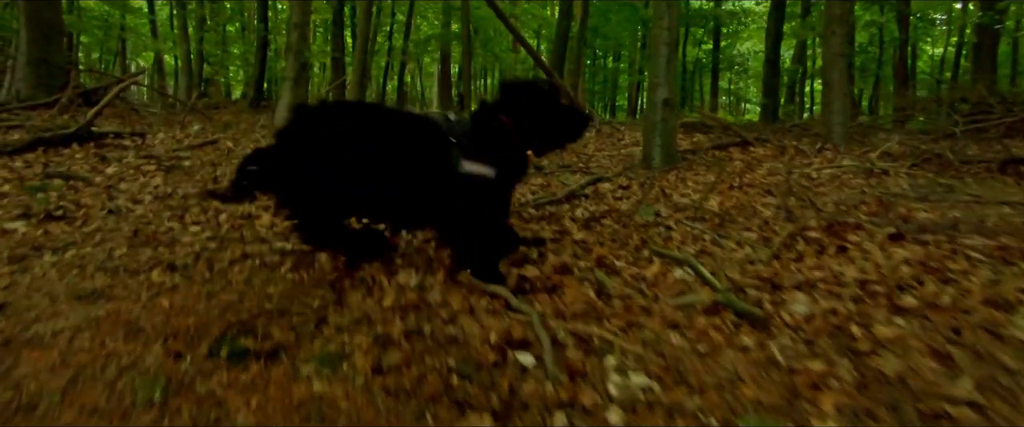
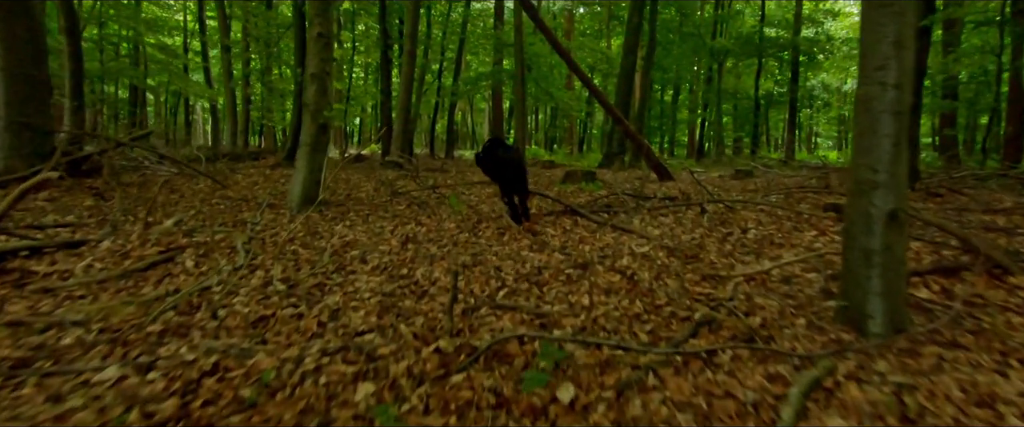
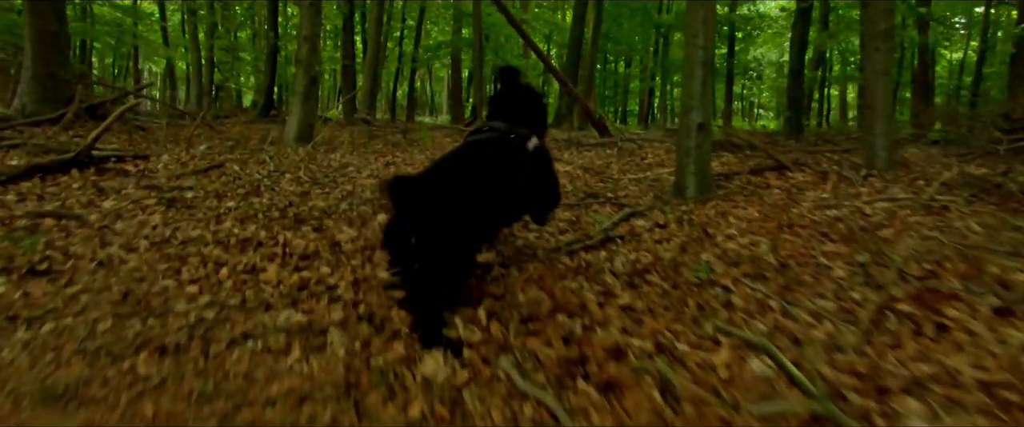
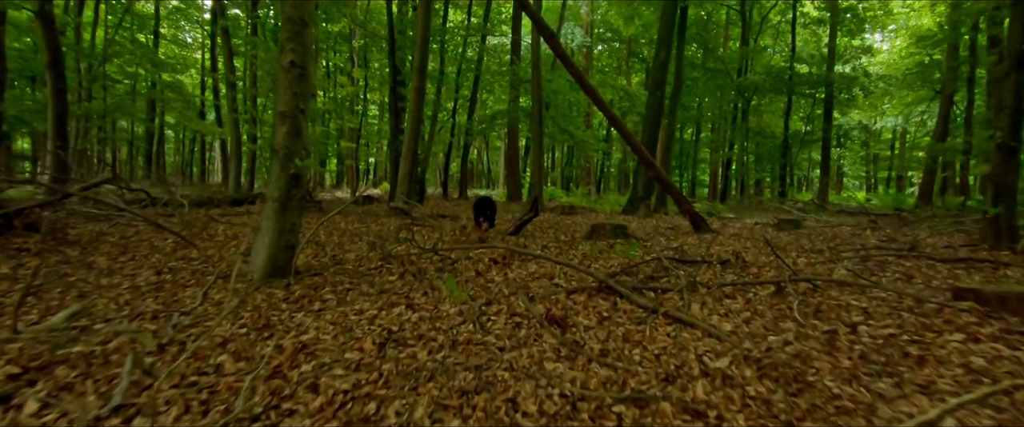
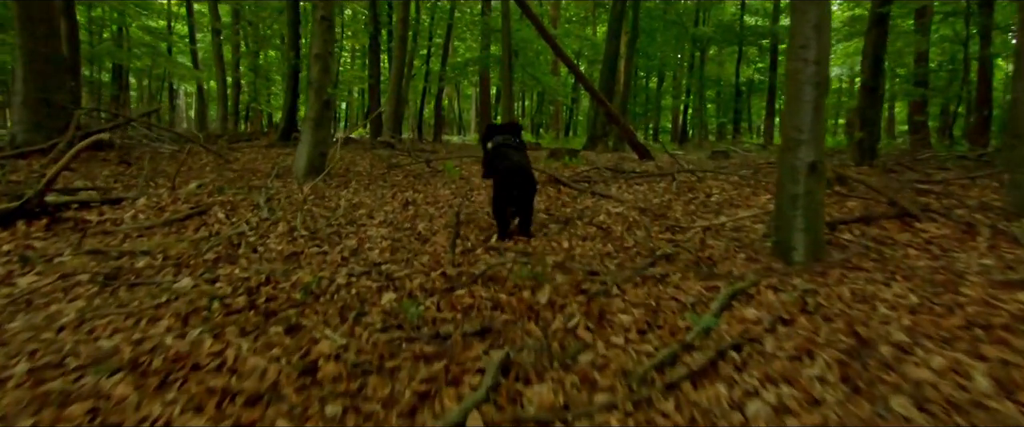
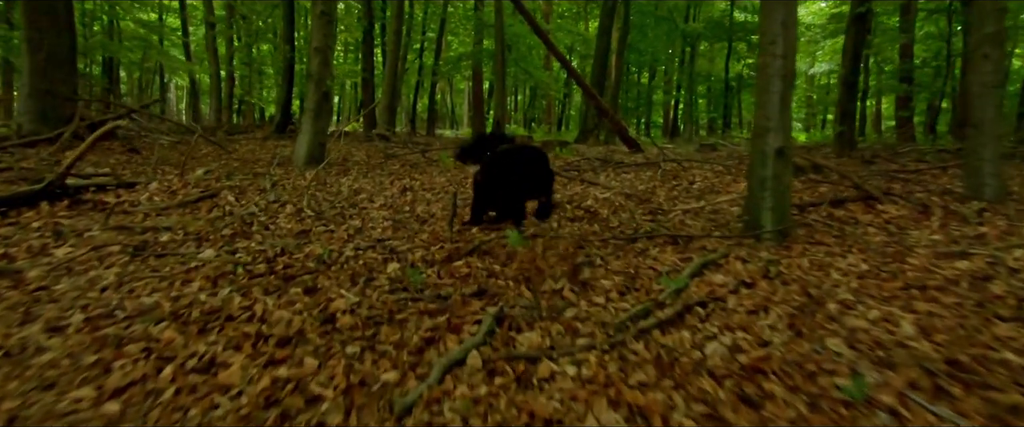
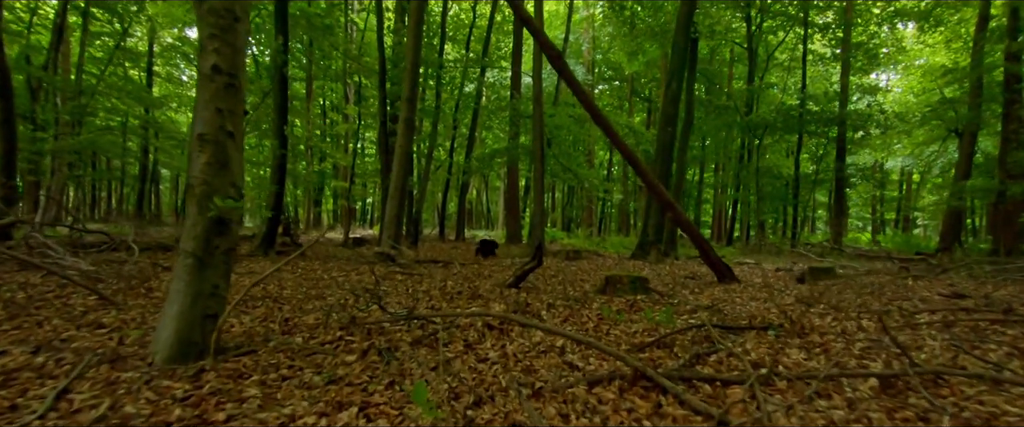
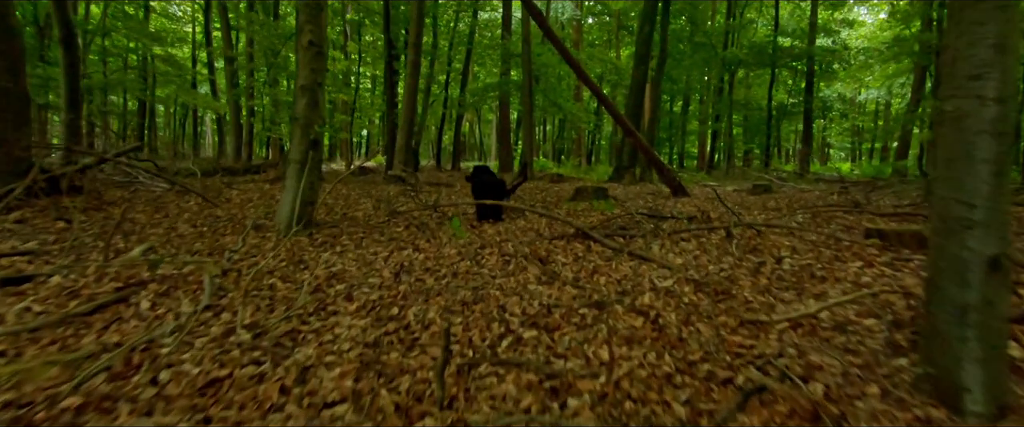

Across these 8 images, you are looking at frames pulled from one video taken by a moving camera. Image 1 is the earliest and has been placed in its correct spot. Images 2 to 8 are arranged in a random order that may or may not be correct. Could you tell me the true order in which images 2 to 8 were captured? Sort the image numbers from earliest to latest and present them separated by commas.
3, 6, 5, 2, 8, 4, 7
